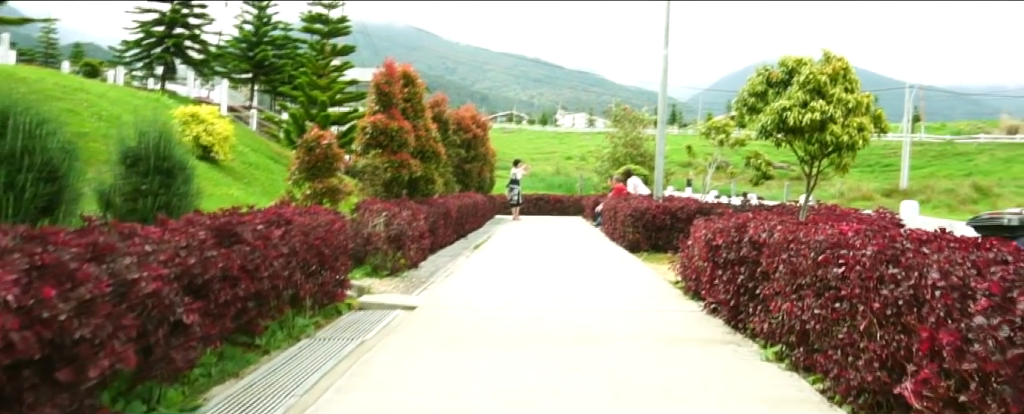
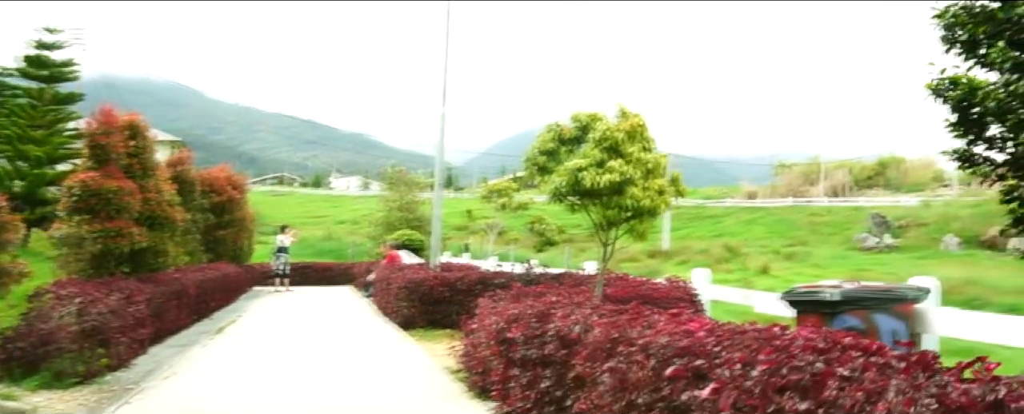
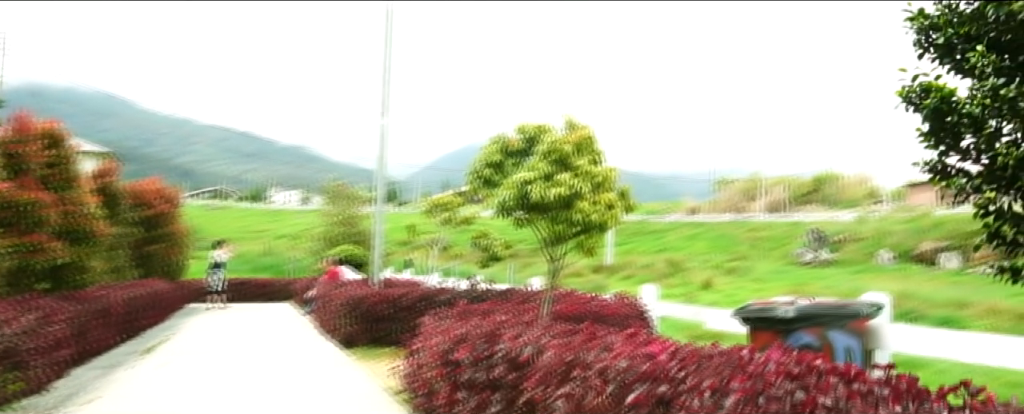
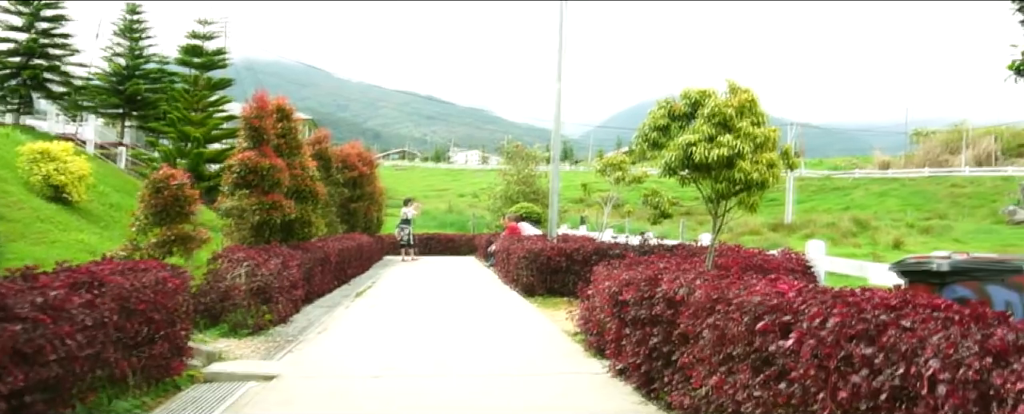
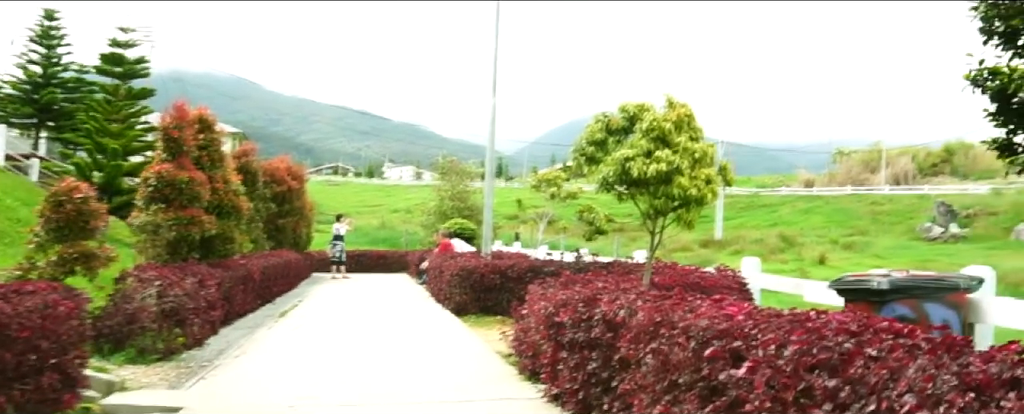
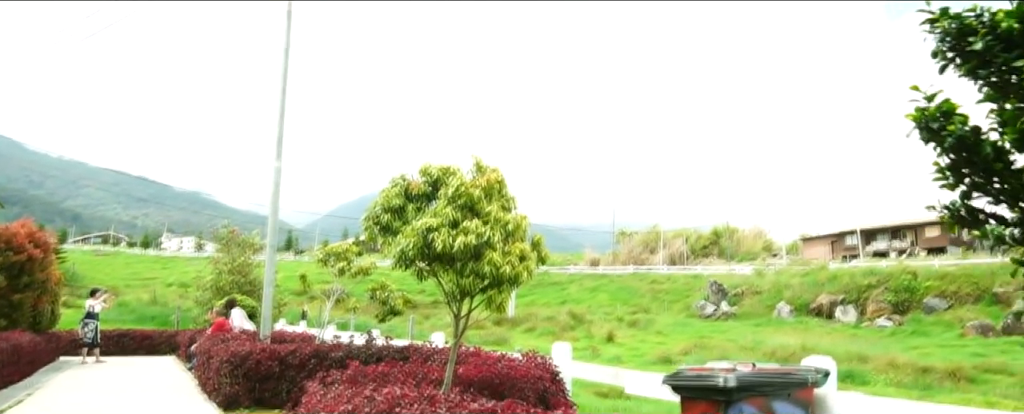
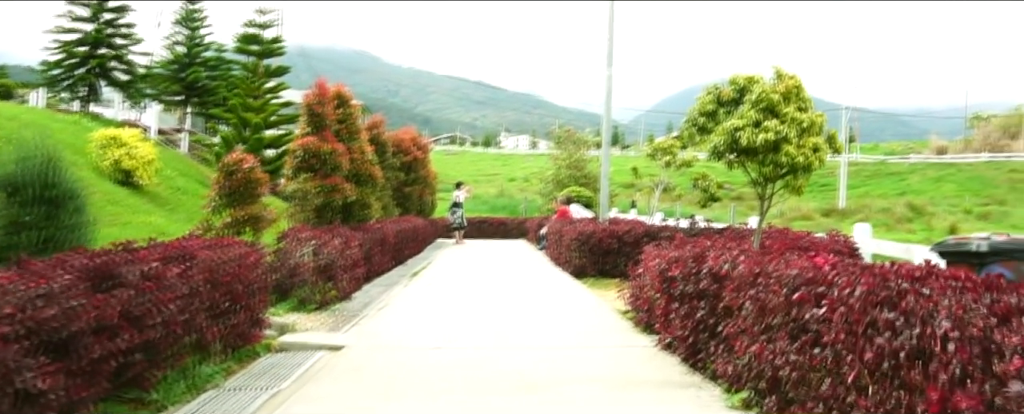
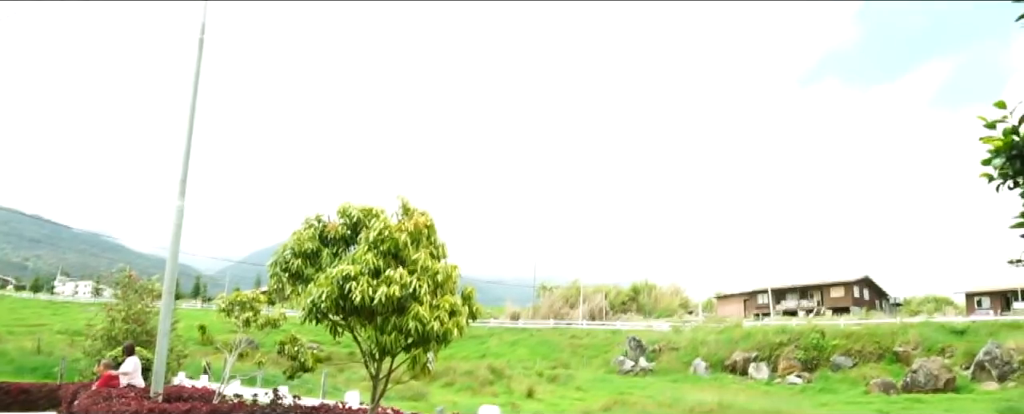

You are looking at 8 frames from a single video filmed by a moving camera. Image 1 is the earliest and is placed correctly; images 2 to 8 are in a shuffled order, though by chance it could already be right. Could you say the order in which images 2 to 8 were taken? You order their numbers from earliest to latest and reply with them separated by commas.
7, 4, 5, 2, 3, 6, 8
